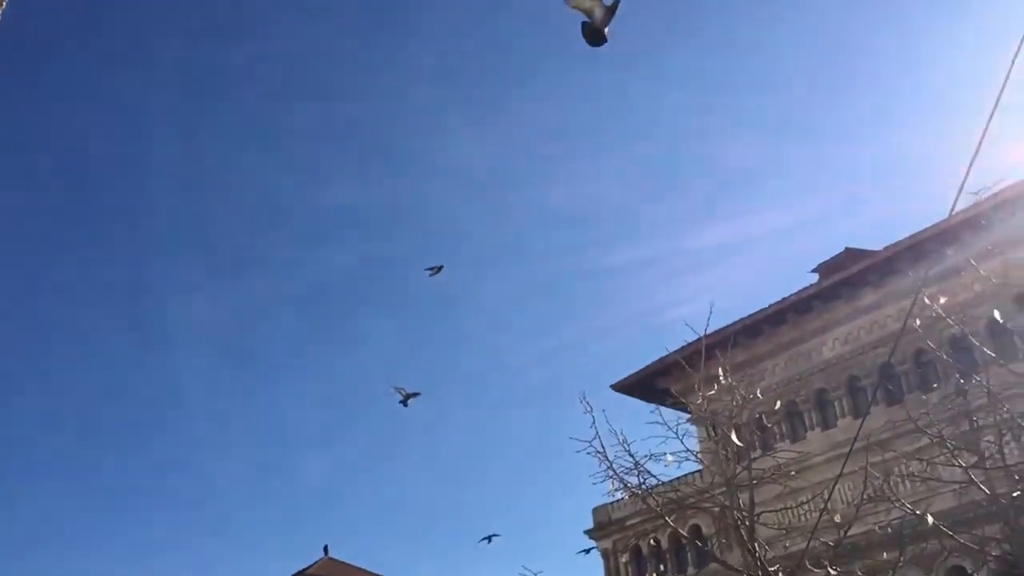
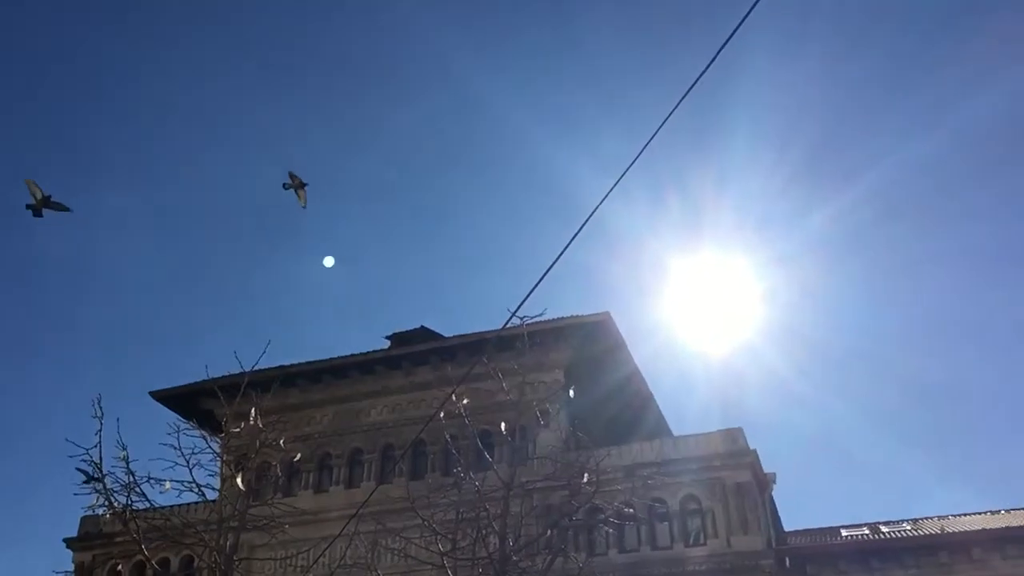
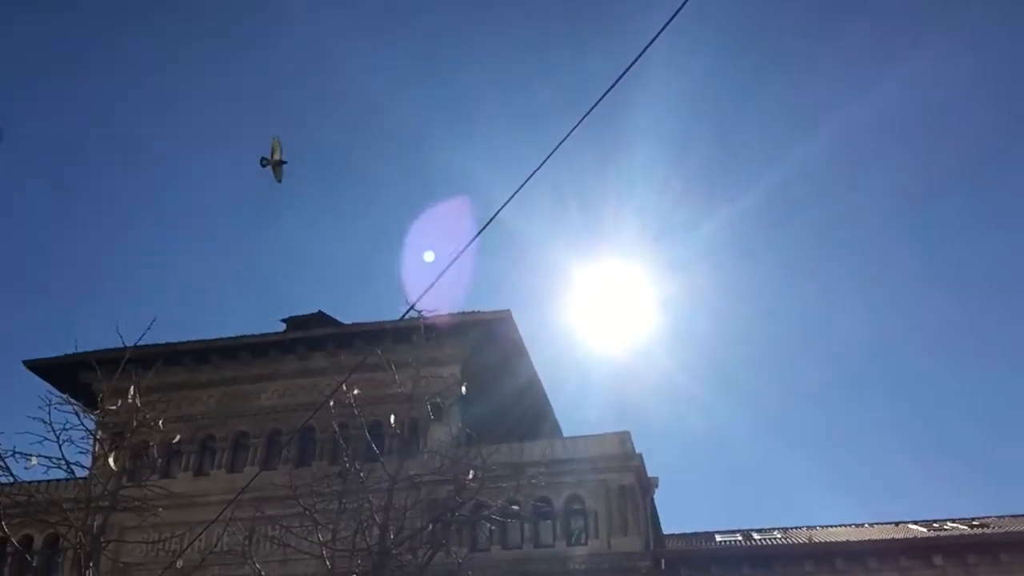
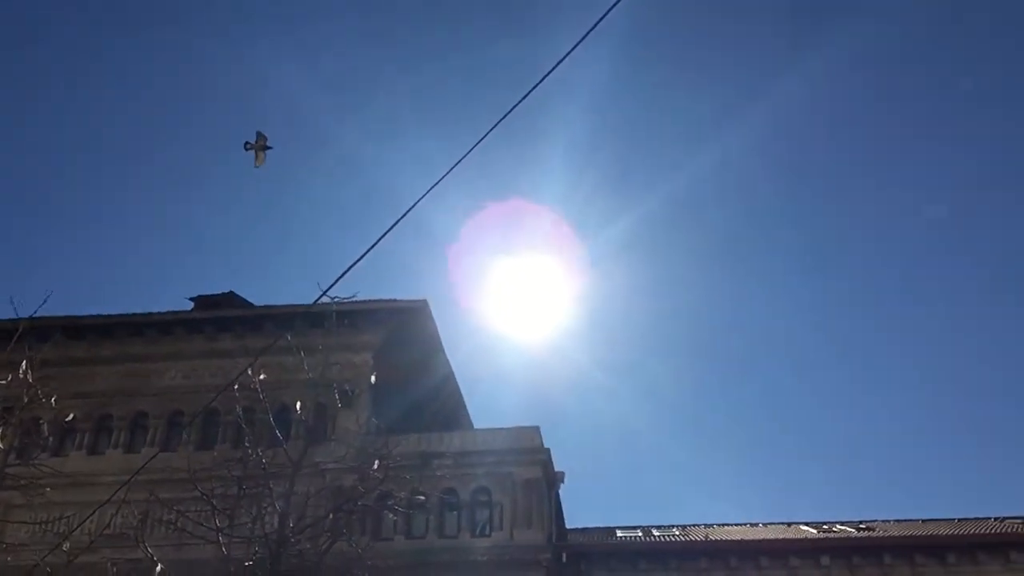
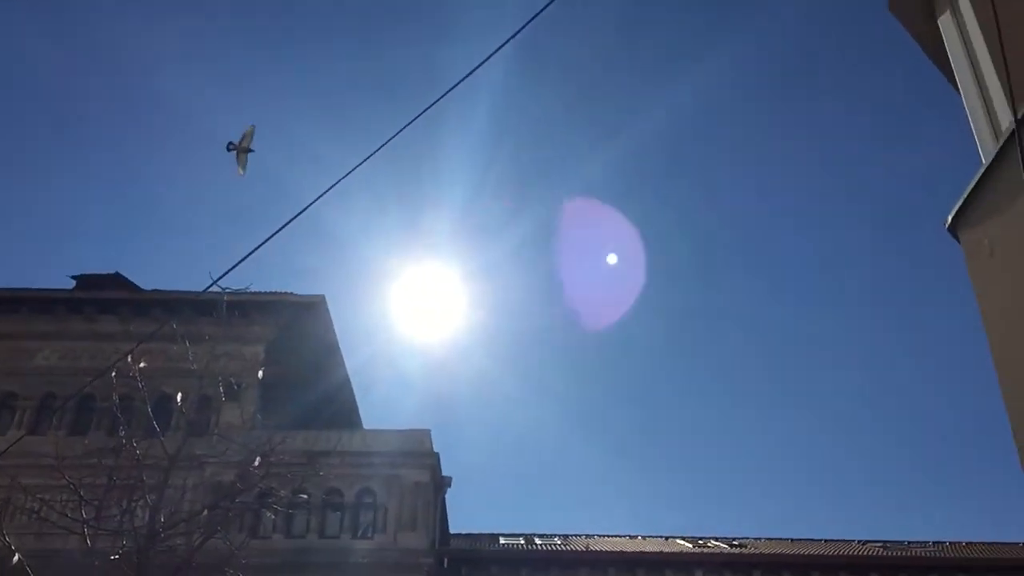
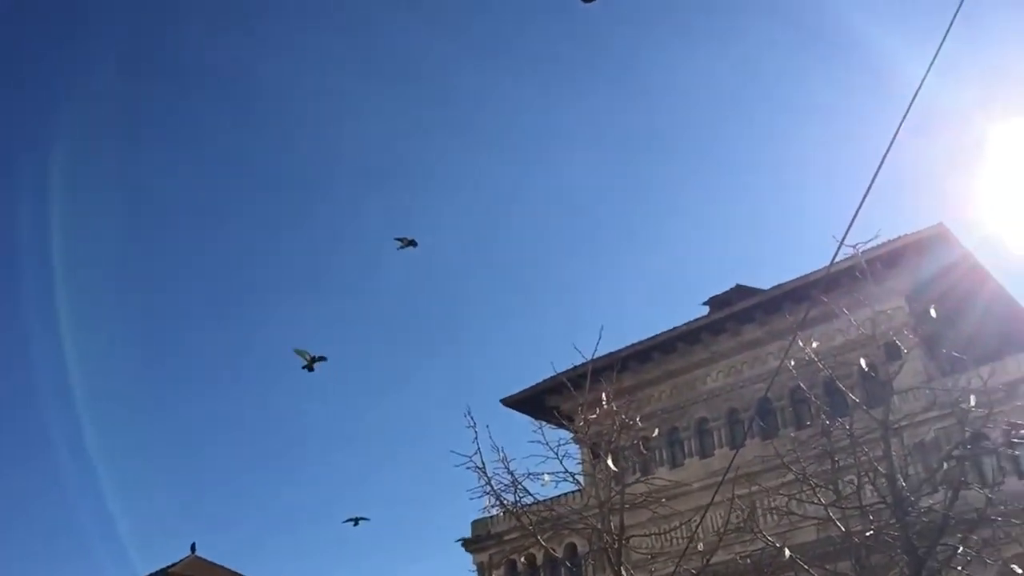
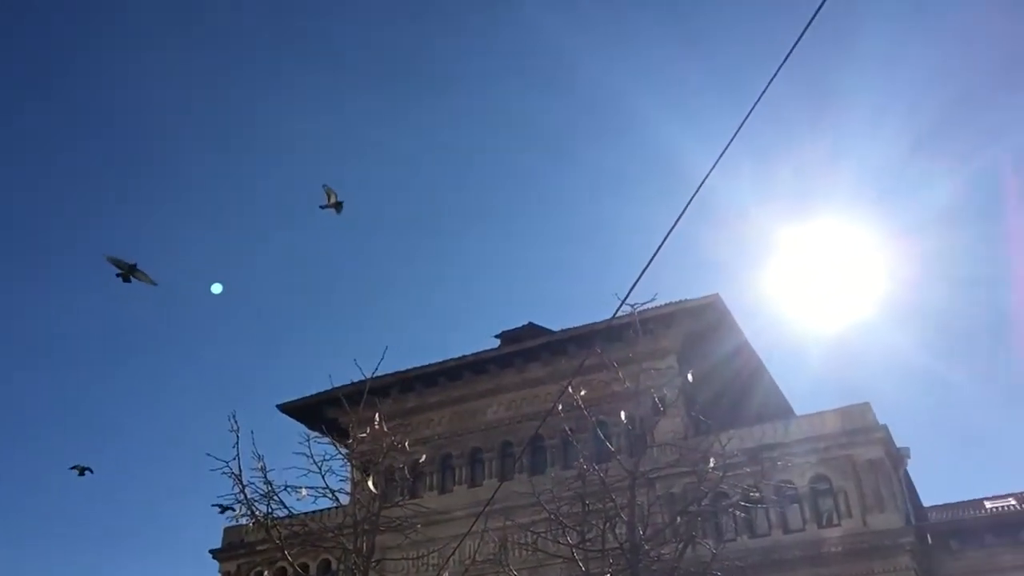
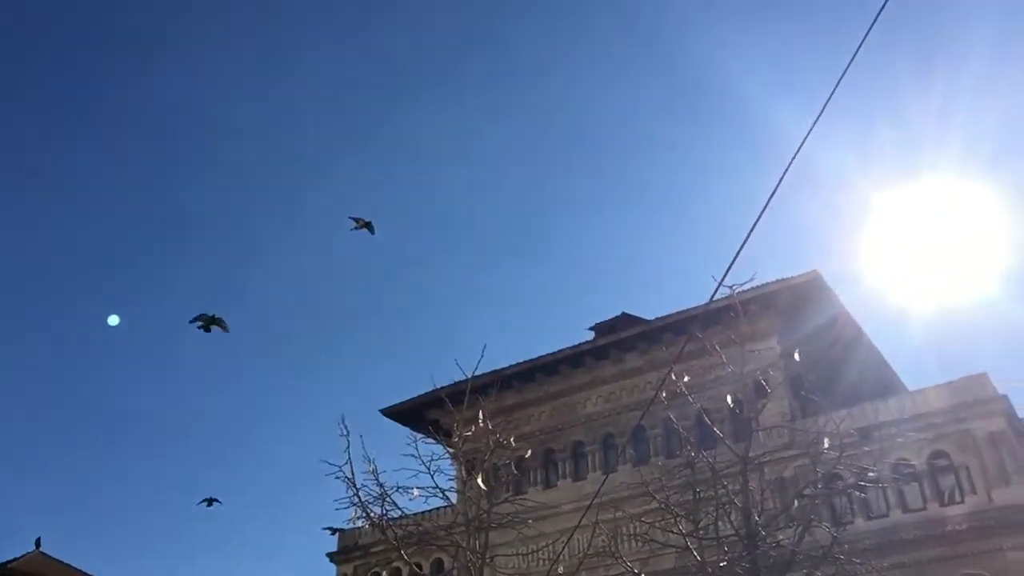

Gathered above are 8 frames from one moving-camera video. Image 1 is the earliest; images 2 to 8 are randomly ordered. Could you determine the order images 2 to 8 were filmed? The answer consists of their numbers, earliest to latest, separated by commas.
6, 8, 7, 2, 3, 4, 5
